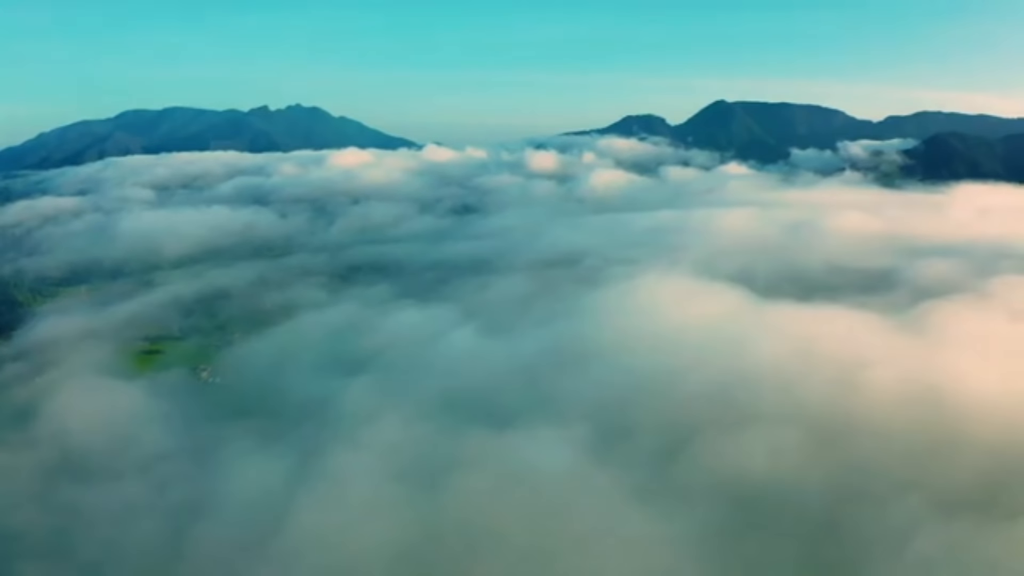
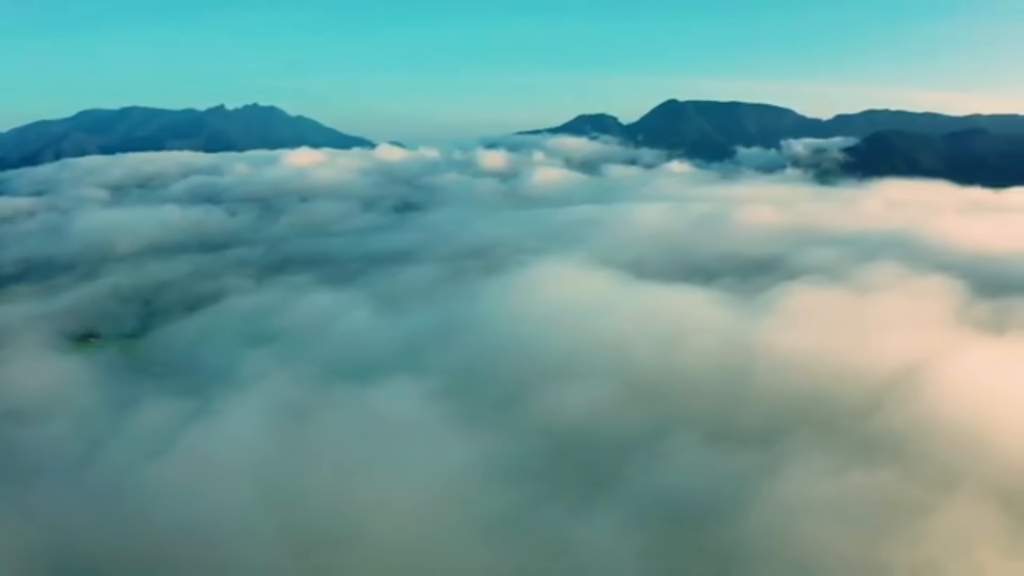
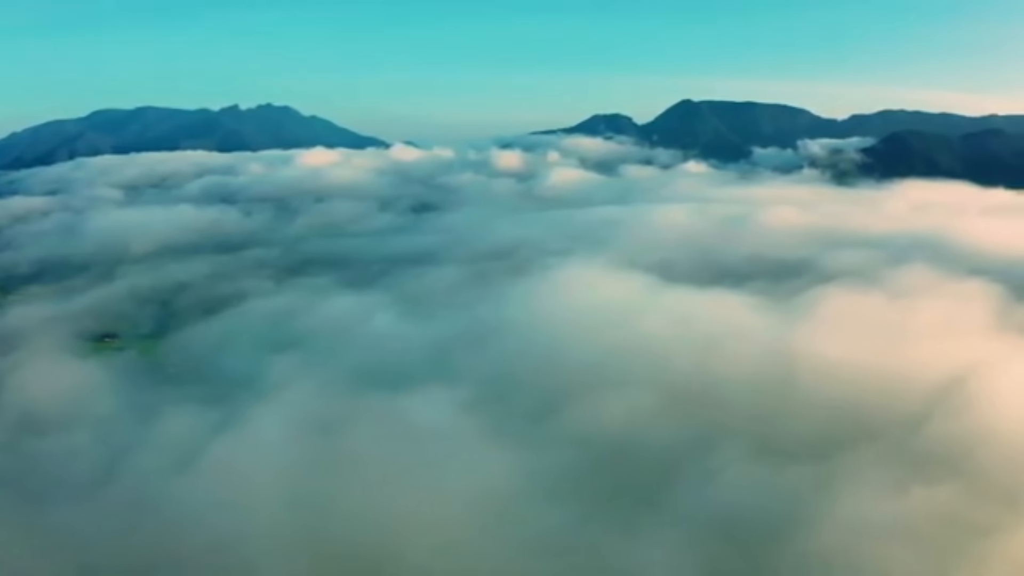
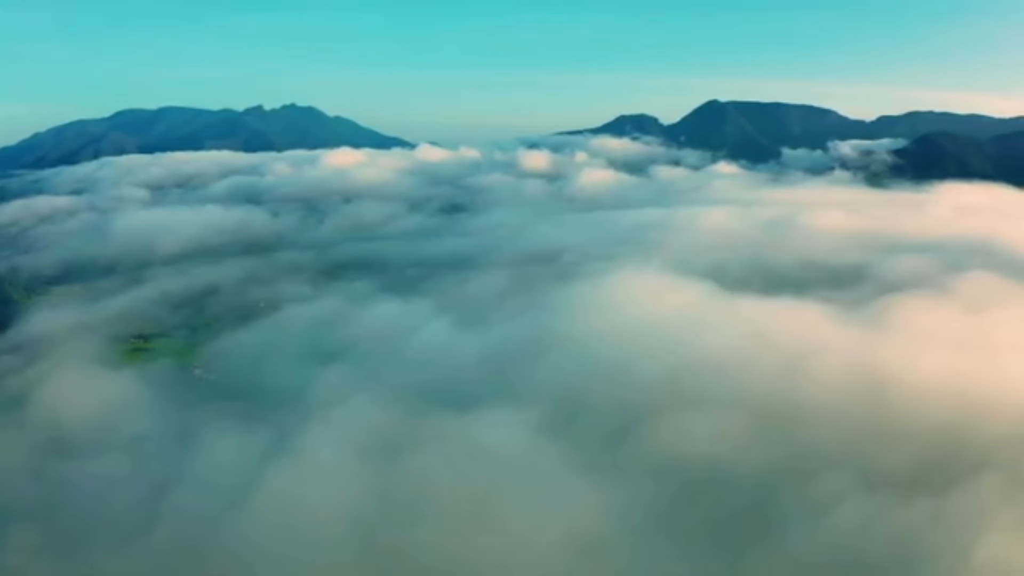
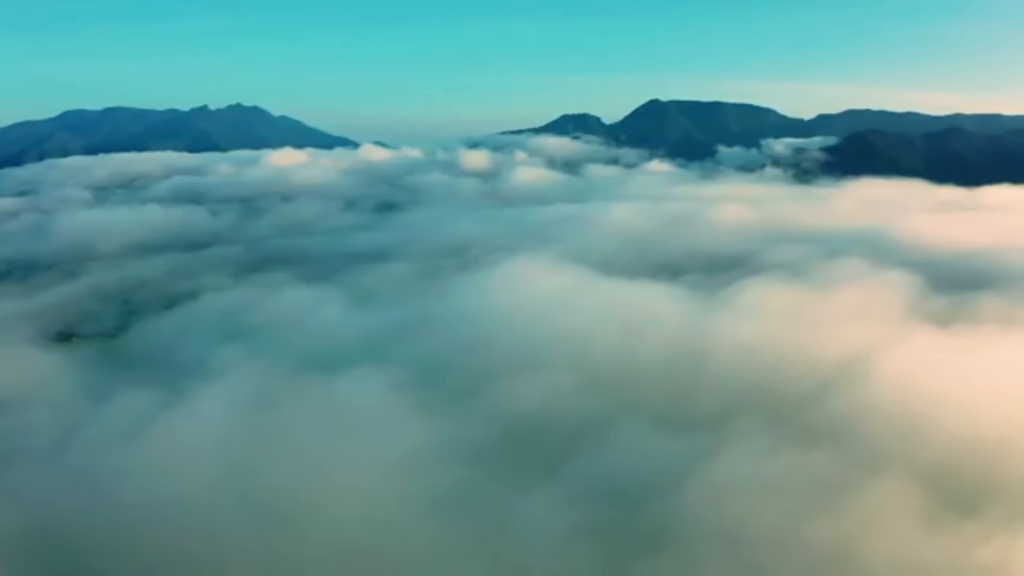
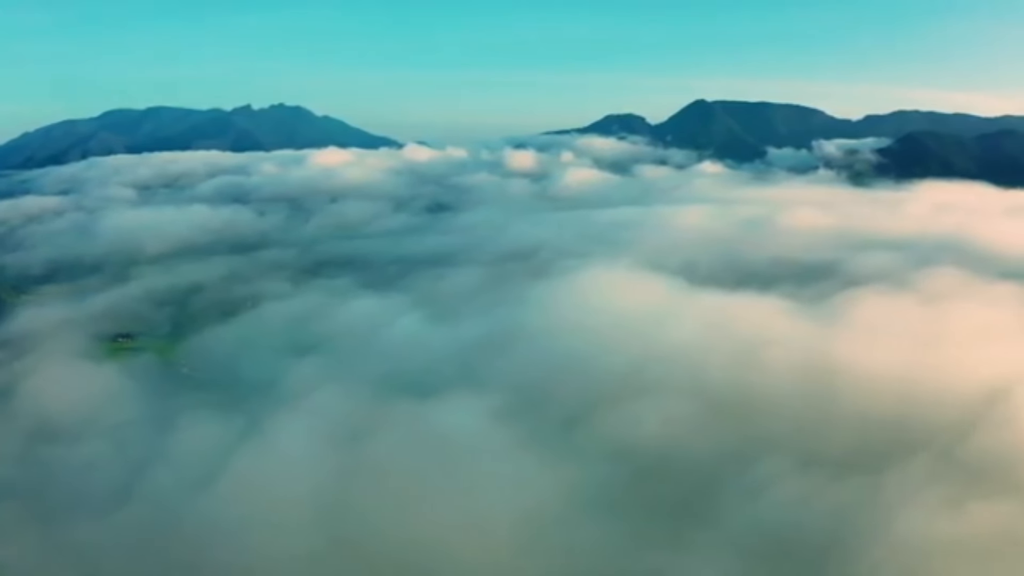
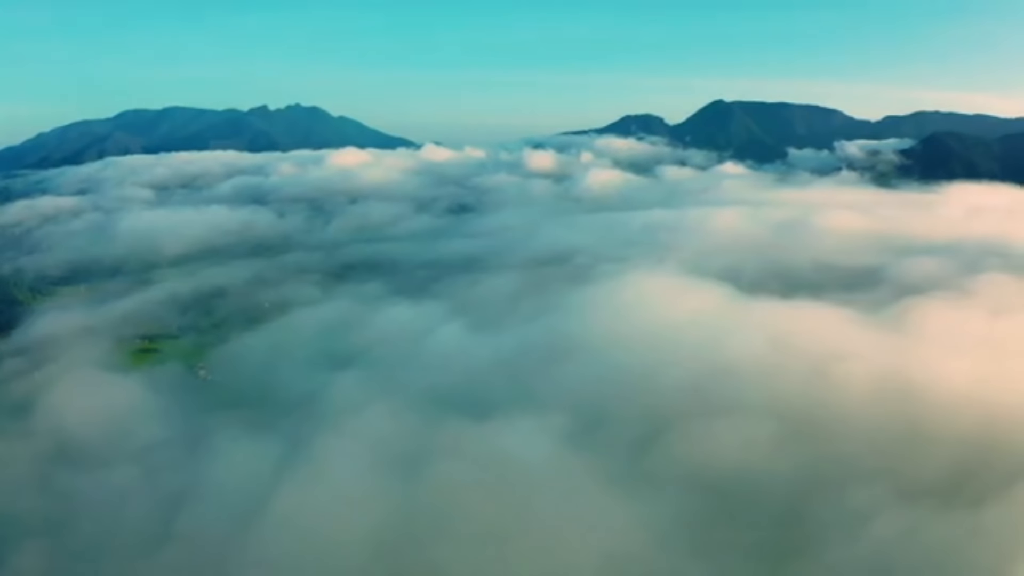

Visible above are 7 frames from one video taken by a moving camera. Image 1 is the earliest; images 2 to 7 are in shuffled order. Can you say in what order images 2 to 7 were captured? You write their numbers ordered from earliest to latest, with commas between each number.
7, 4, 6, 3, 2, 5
